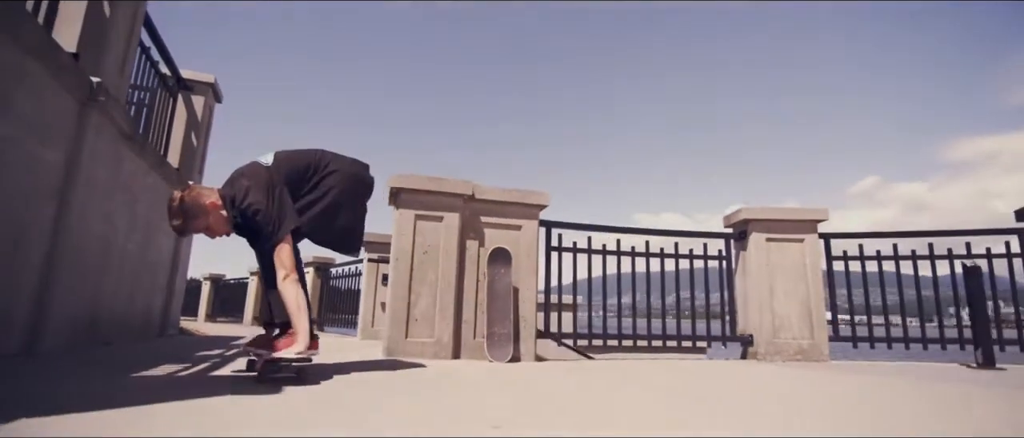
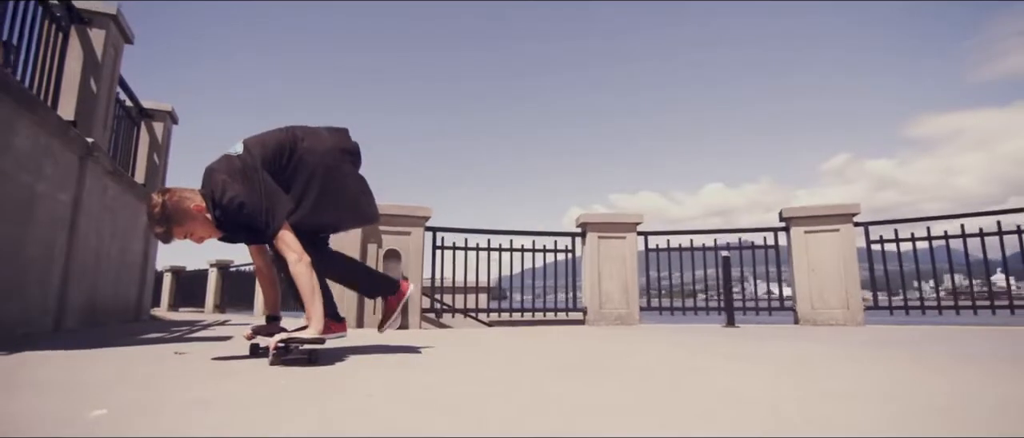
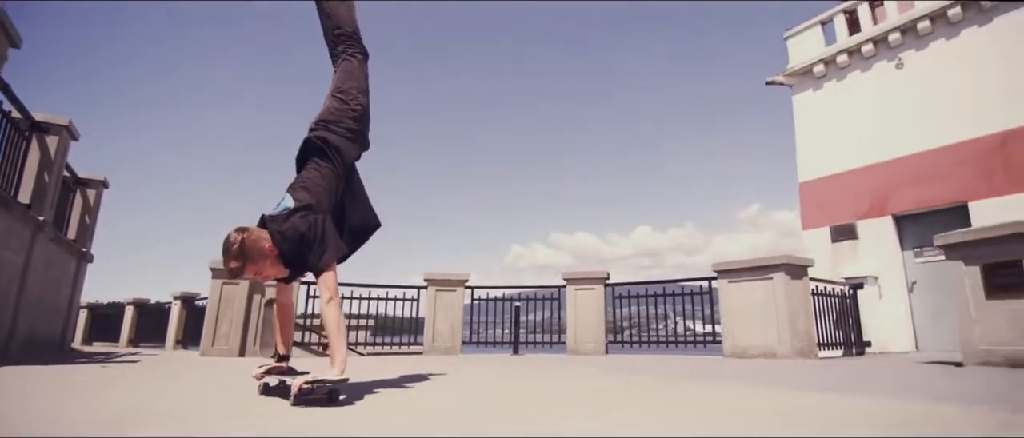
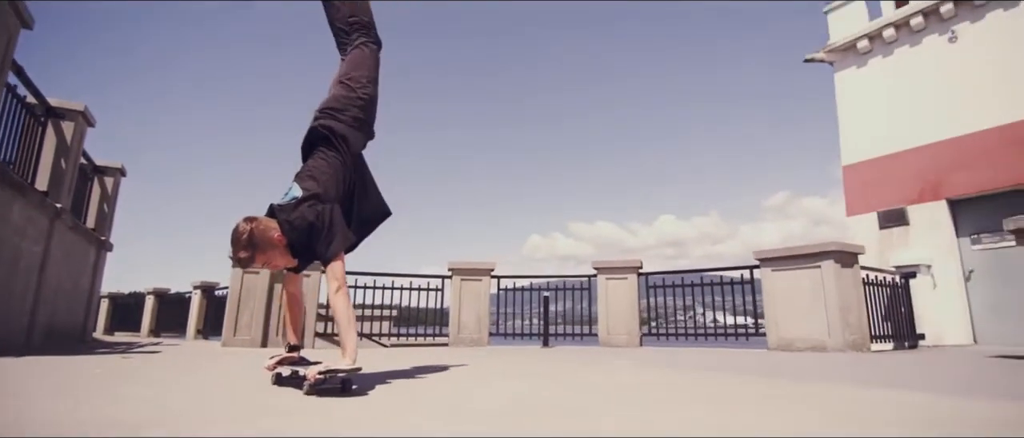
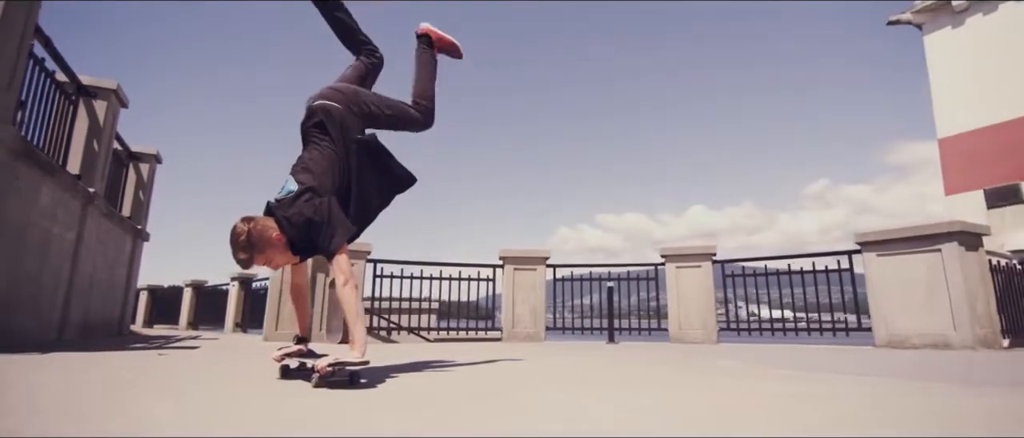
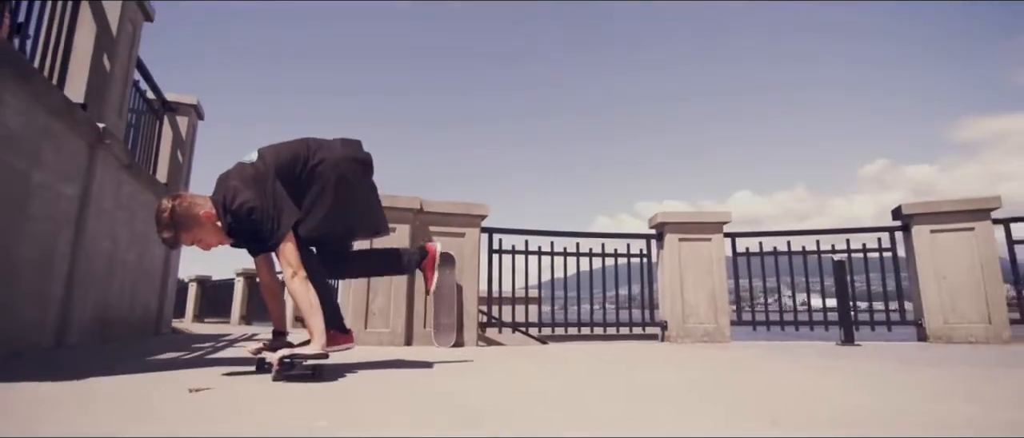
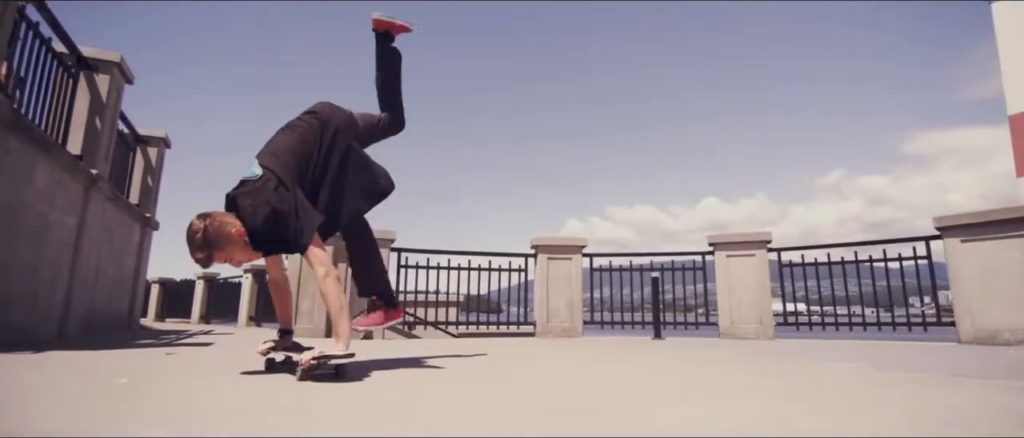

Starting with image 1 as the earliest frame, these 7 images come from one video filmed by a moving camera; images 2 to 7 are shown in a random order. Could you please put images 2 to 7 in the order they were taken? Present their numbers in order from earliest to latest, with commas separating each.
6, 2, 7, 5, 4, 3
